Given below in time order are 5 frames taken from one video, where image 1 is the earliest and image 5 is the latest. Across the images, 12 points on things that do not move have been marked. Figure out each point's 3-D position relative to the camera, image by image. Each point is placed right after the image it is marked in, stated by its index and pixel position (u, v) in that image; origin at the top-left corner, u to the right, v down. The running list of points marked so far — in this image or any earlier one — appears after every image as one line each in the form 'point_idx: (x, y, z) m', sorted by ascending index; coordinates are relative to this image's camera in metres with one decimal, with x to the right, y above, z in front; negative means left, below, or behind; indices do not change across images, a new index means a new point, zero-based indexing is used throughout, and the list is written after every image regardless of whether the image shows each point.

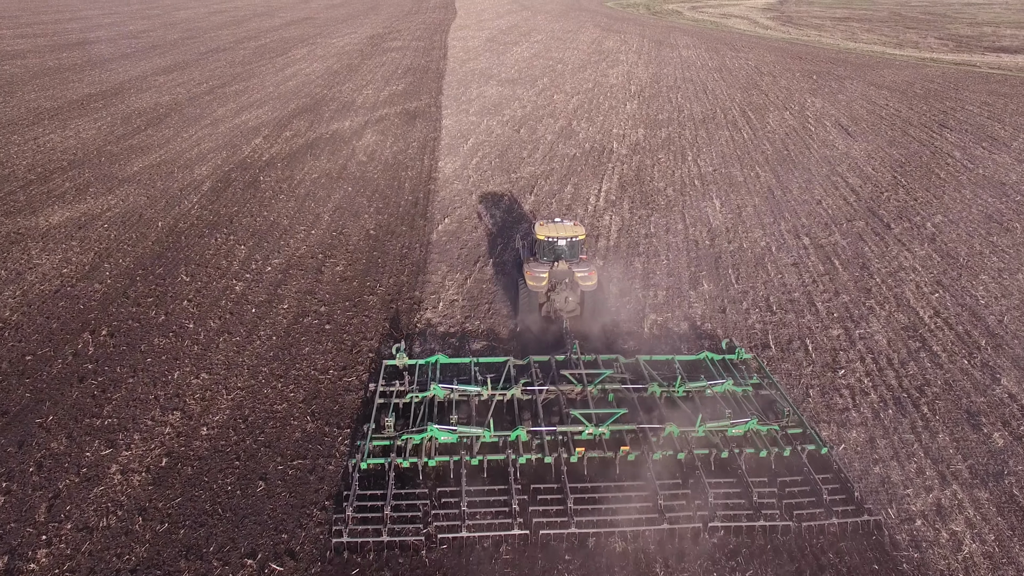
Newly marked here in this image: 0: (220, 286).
0: (-5.0, 0.0, +11.4) m
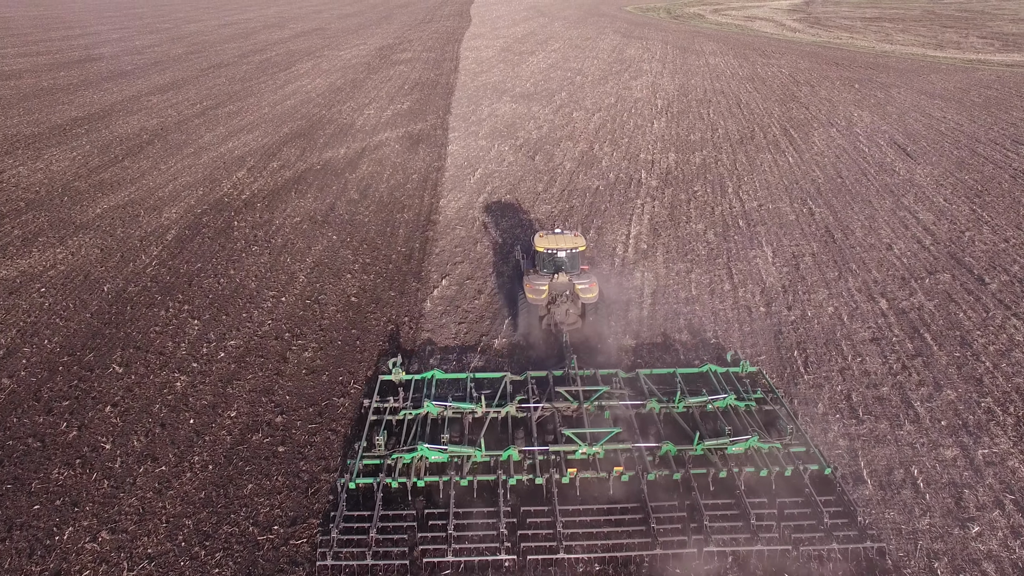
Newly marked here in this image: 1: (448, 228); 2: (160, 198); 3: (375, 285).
0: (-4.9, -1.3, +9.1) m
1: (-1.4, +1.3, +14.6) m
2: (-8.9, +2.3, +16.7) m
3: (-2.5, +0.1, +11.9) m
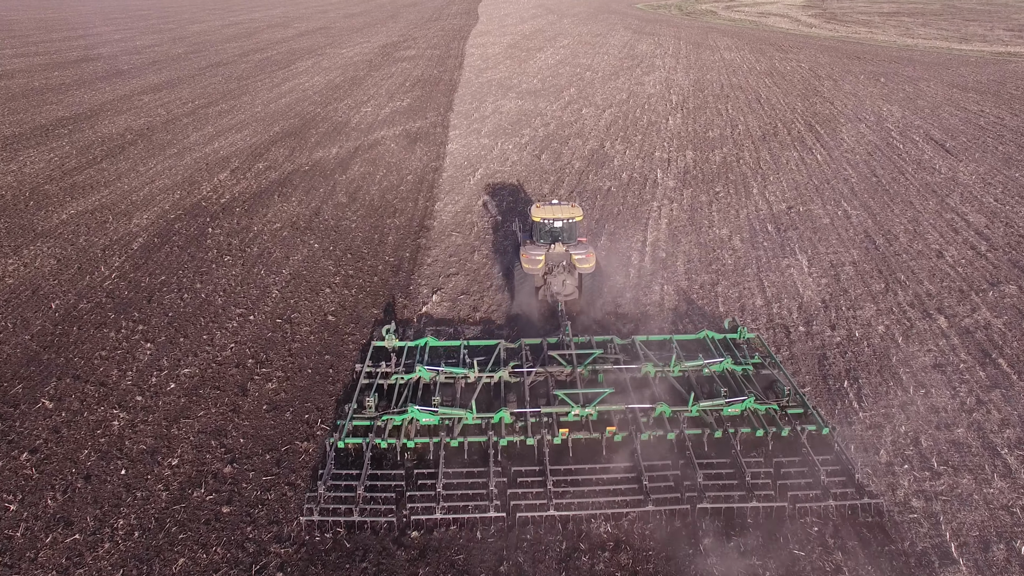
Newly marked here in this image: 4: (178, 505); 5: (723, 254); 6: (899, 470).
0: (-4.9, -1.5, +7.7) m
1: (-1.3, +1.1, +13.2) m
2: (-8.8, +2.0, +15.4) m
3: (-2.5, -0.2, +10.5) m
4: (-3.3, -2.1, +6.5) m
5: (+3.9, +0.6, +12.2) m
6: (+4.0, -1.9, +6.9) m
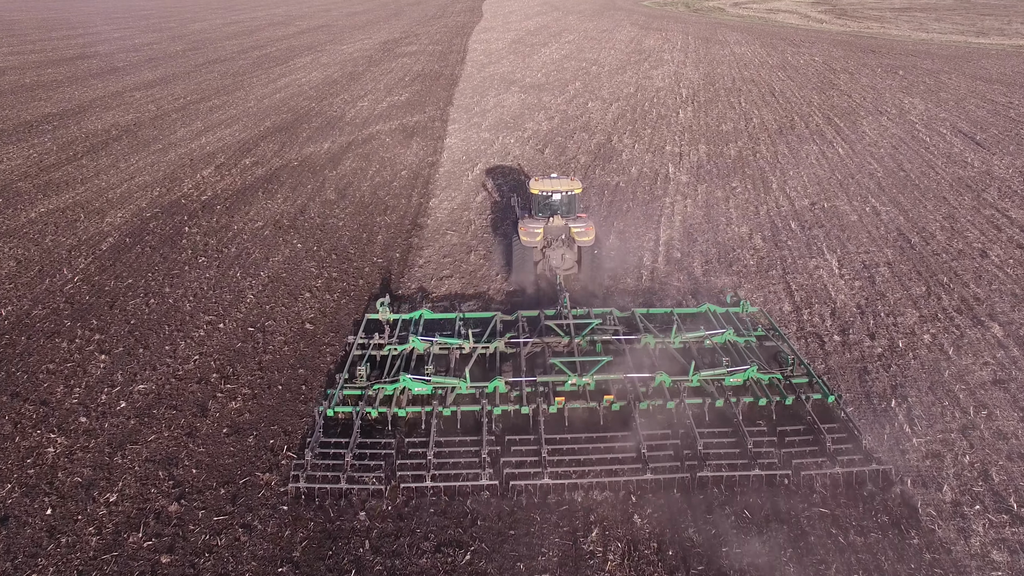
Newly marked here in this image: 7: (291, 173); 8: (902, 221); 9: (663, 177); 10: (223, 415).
0: (-4.9, -1.6, +6.7) m
1: (-1.3, +1.0, +12.2) m
2: (-8.8, +1.9, +14.4) m
3: (-2.5, -0.3, +9.5) m
4: (-3.3, -2.2, +5.5) m
5: (+3.9, +0.6, +11.1) m
6: (+4.0, -2.0, +5.8) m
7: (-5.2, +2.7, +15.6) m
8: (+7.4, +1.3, +12.5) m
9: (+3.4, +2.5, +14.9) m
10: (-3.1, -1.4, +7.2) m
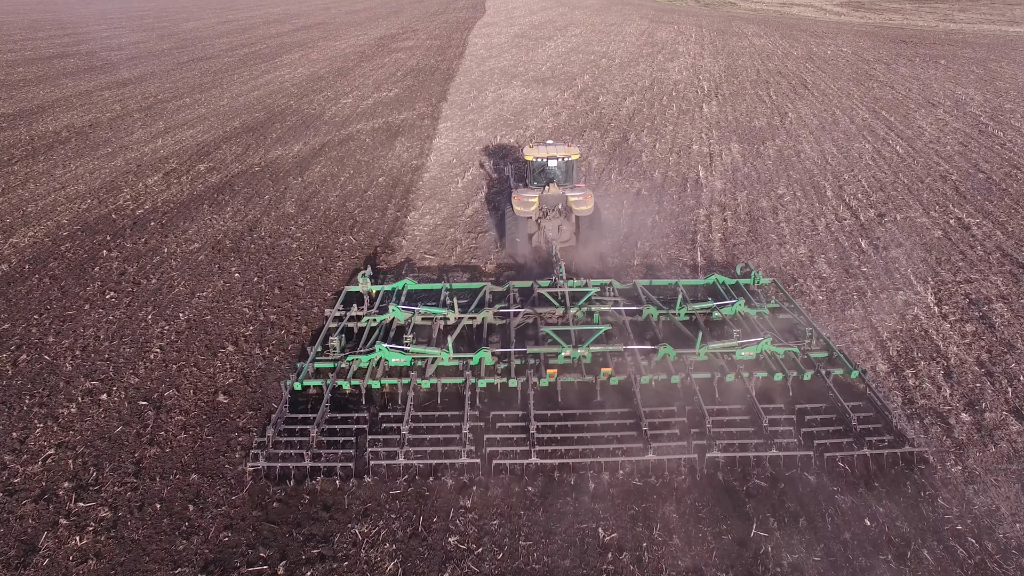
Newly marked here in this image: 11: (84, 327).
0: (-5.0, -2.2, +4.2) m
1: (-1.4, +0.5, +9.6) m
2: (-8.8, +1.3, +12.0) m
3: (-2.5, -0.8, +7.0) m
4: (-3.4, -2.8, +3.0) m
5: (+3.8, +0.1, +8.6) m
6: (+3.9, -2.5, +3.3) m
7: (-5.2, +2.1, +13.2) m
8: (+7.3, +0.8, +9.9) m
9: (+3.4, +2.0, +12.3) m
10: (-3.2, -1.9, +4.7) m
11: (-5.1, -0.5, +7.9) m
